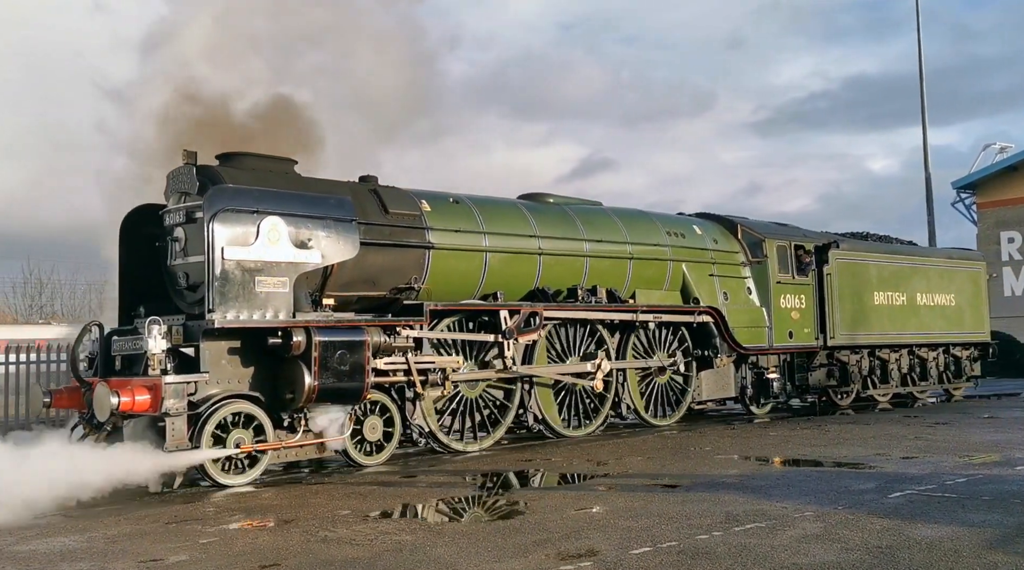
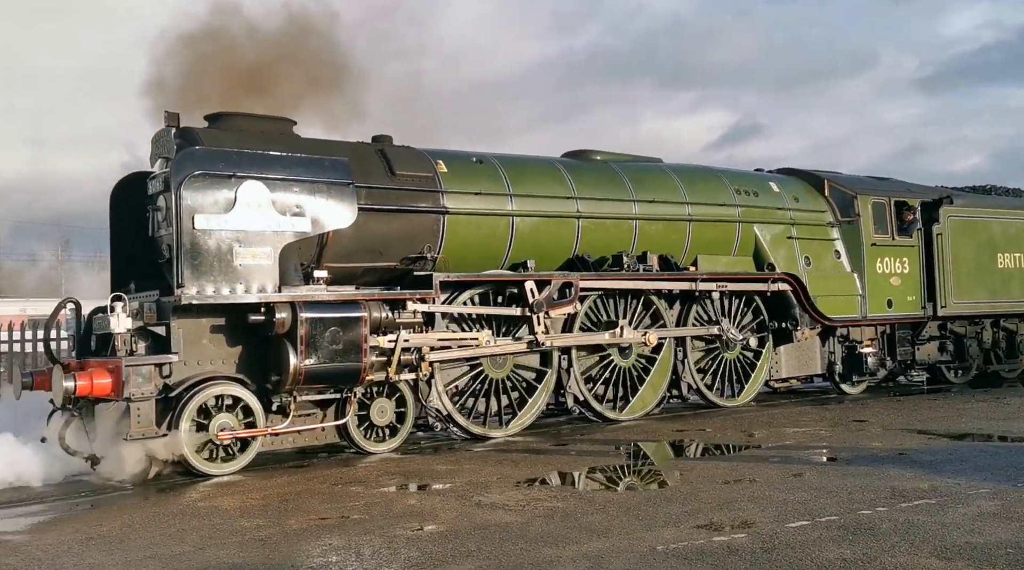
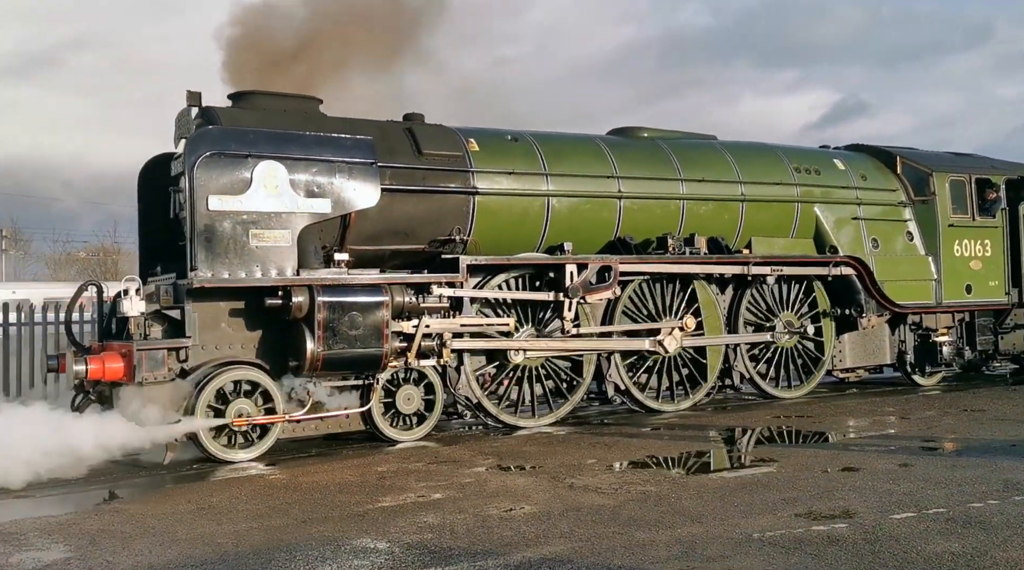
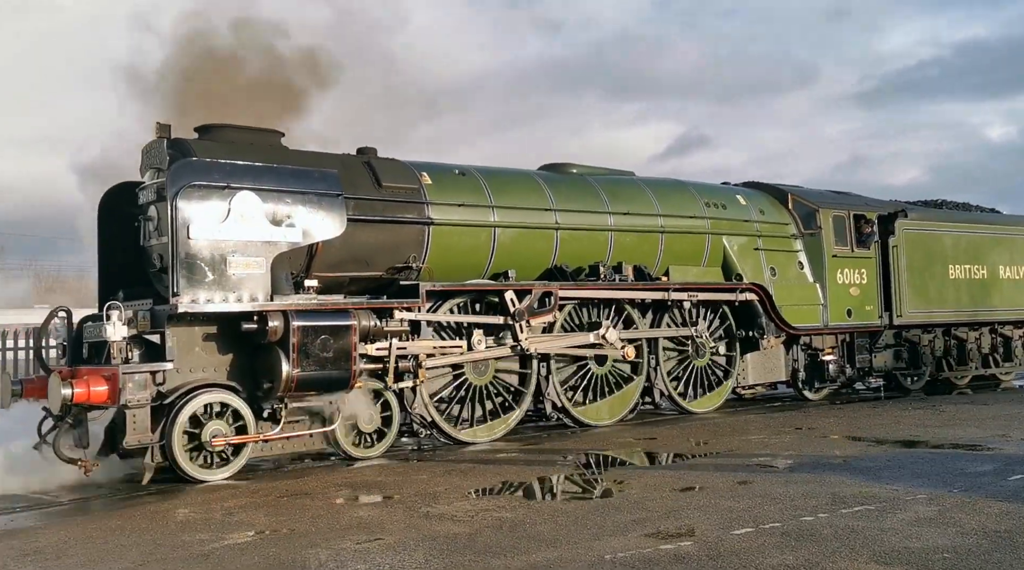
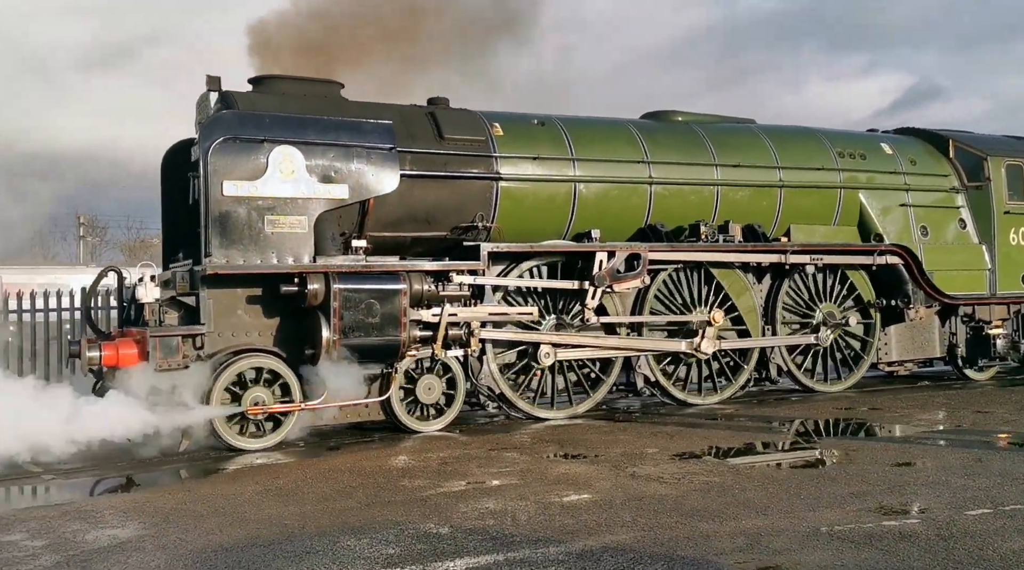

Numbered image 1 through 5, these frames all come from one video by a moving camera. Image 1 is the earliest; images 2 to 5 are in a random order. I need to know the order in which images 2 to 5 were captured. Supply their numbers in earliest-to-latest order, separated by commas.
4, 2, 3, 5
